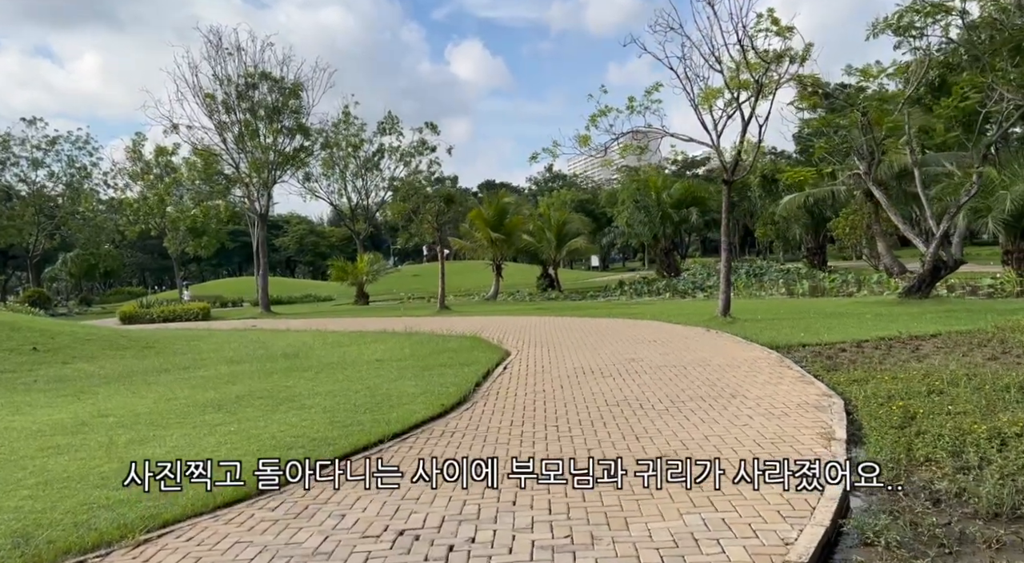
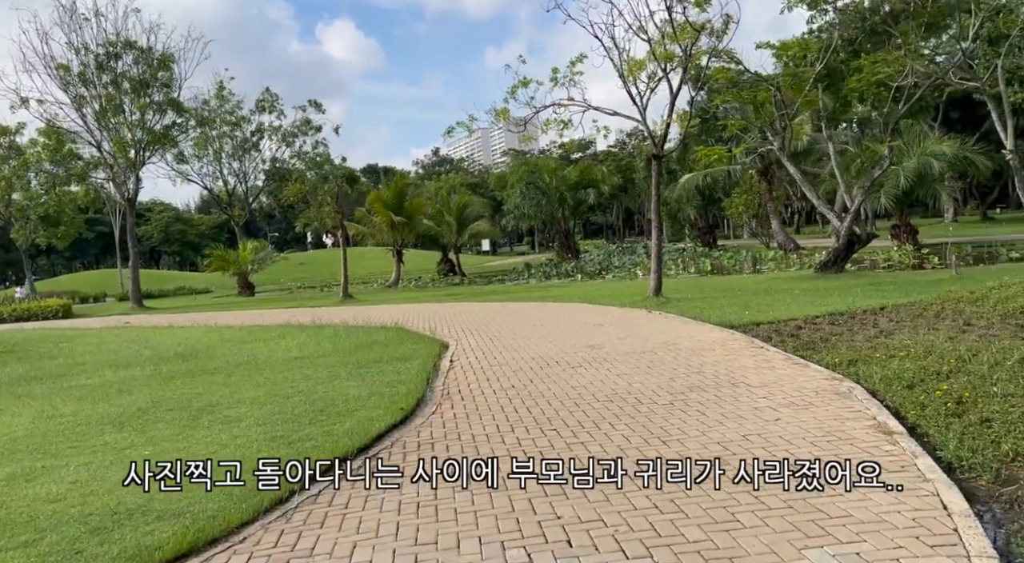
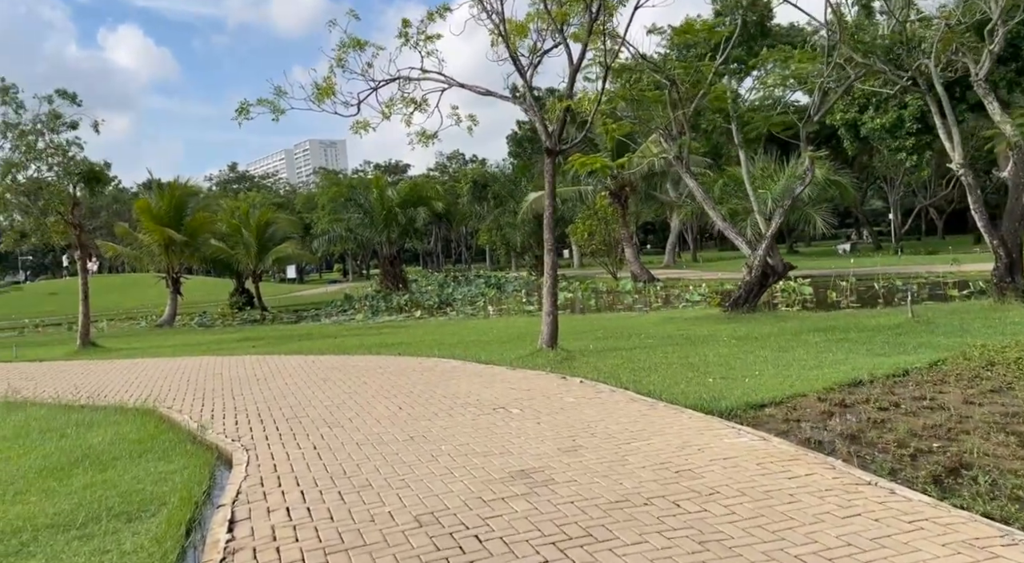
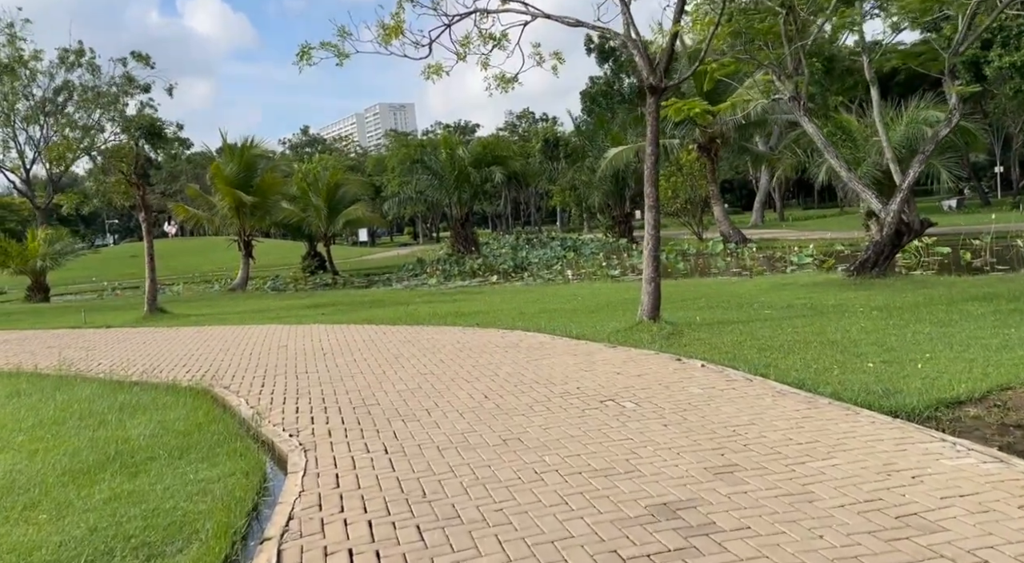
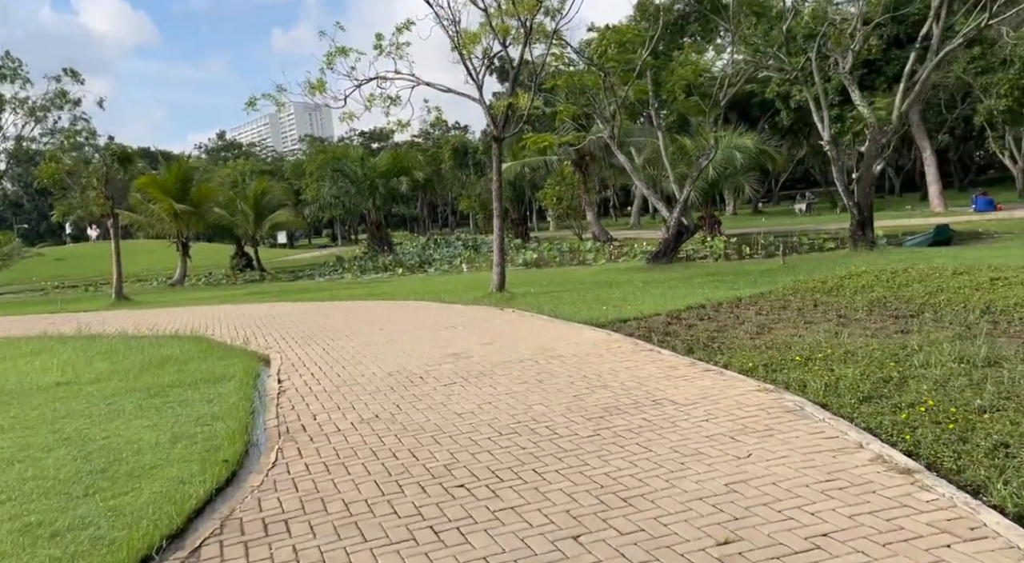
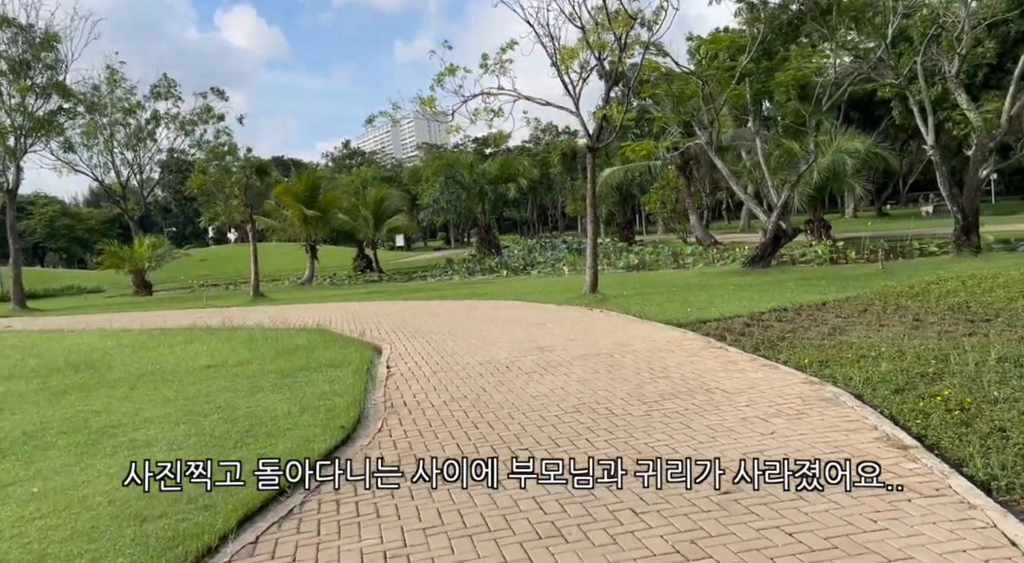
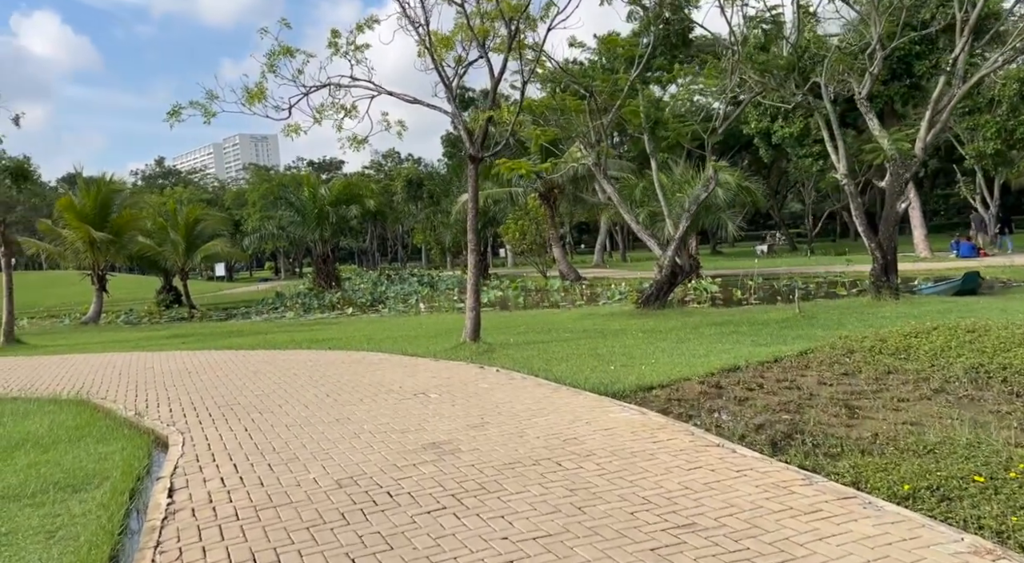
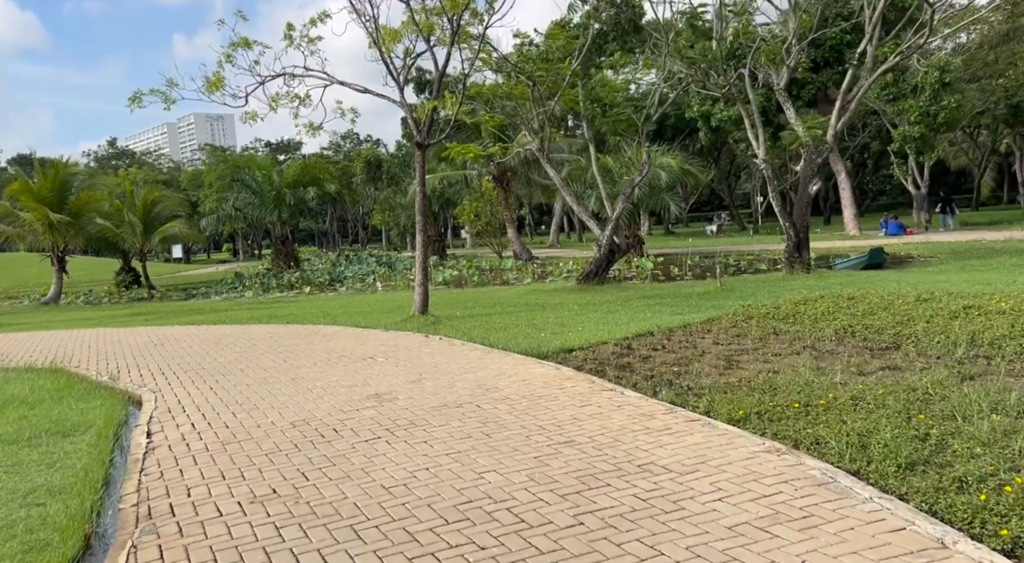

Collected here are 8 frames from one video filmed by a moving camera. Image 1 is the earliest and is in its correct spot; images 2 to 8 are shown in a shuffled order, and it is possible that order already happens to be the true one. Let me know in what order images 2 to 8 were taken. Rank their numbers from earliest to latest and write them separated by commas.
2, 6, 5, 8, 7, 3, 4
